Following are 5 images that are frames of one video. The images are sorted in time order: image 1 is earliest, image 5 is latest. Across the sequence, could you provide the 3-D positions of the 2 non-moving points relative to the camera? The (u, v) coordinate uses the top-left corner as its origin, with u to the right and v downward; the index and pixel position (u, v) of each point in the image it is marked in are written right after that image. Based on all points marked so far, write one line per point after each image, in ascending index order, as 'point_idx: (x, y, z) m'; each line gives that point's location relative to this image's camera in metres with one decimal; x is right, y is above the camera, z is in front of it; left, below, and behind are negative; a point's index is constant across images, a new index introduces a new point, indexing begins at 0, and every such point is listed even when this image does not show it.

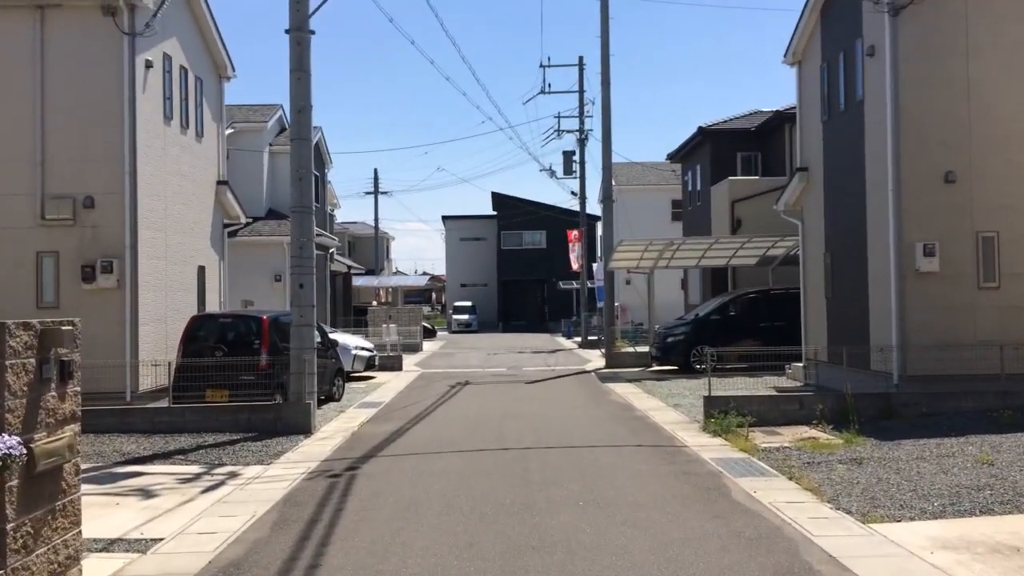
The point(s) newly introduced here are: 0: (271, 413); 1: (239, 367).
0: (-3.6, -1.9, +12.5) m
1: (-4.3, -1.3, +13.1) m
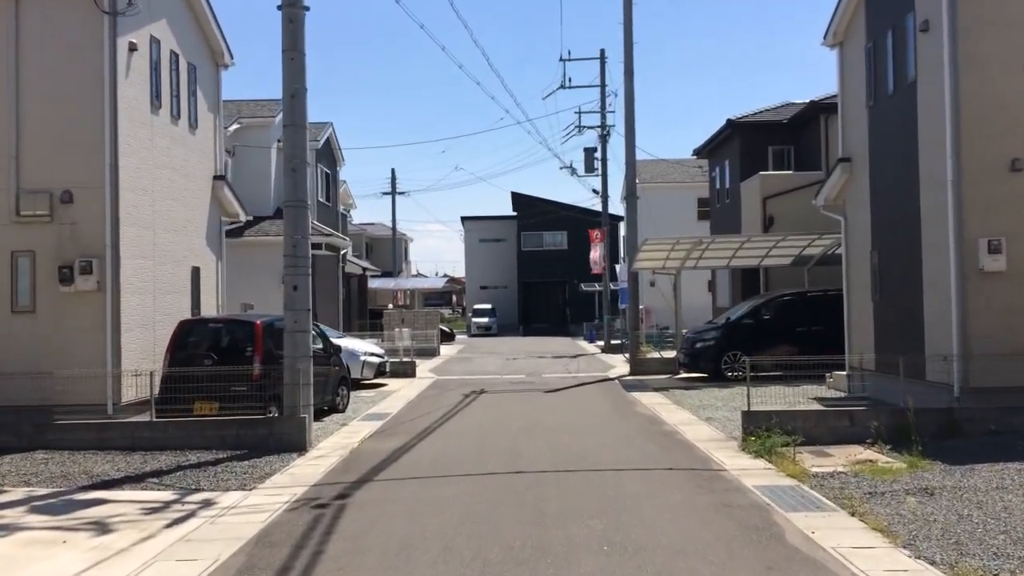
0: (-3.4, -1.9, +11.3) m
1: (-4.1, -1.3, +12.0) m
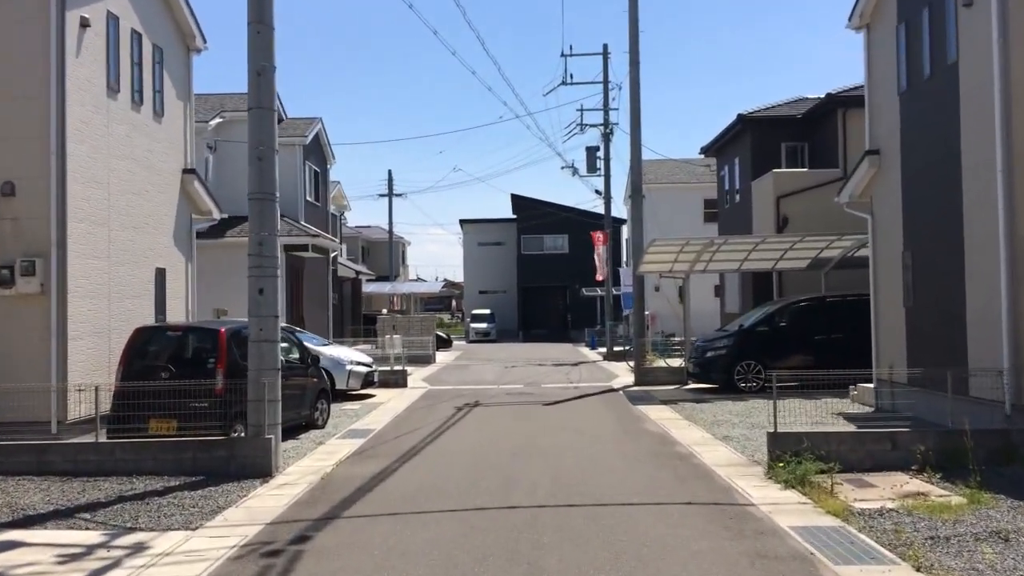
0: (-3.5, -1.9, +10.0) m
1: (-4.1, -1.3, +10.6) m
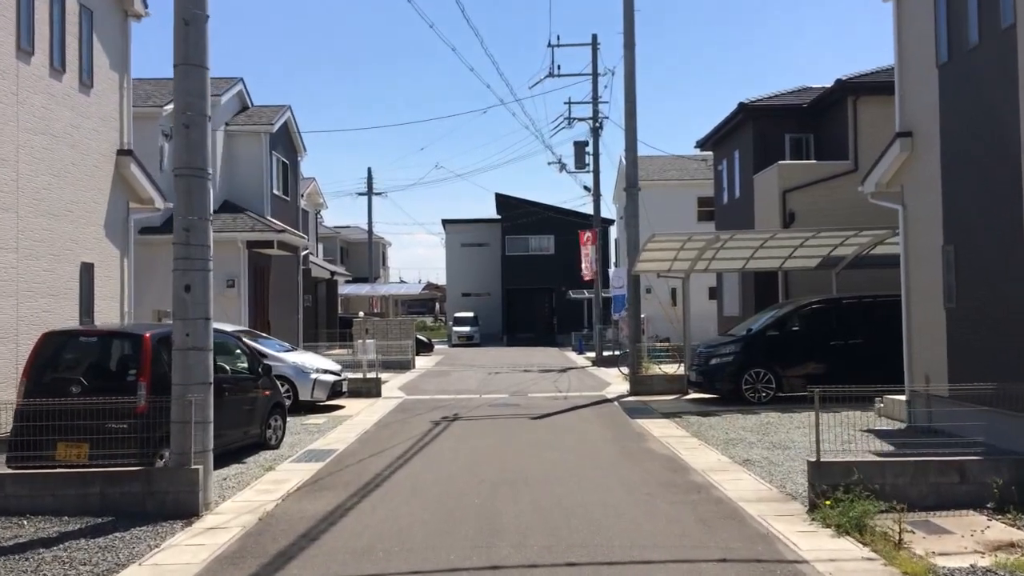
0: (-3.6, -1.9, +8.1) m
1: (-4.3, -1.3, +8.7) m
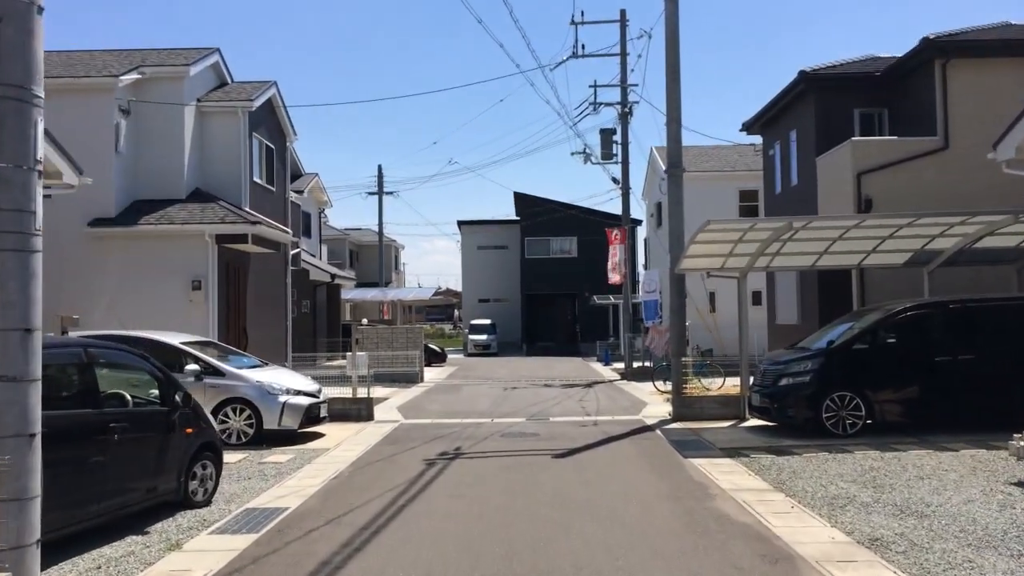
0: (-3.6, -1.8, +4.9) m
1: (-4.2, -1.3, +5.5) m
